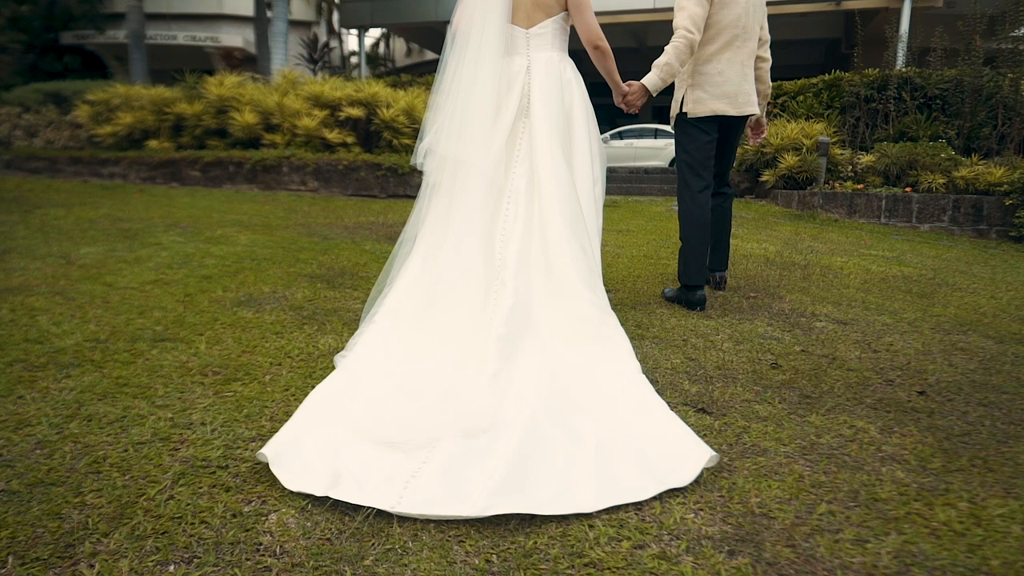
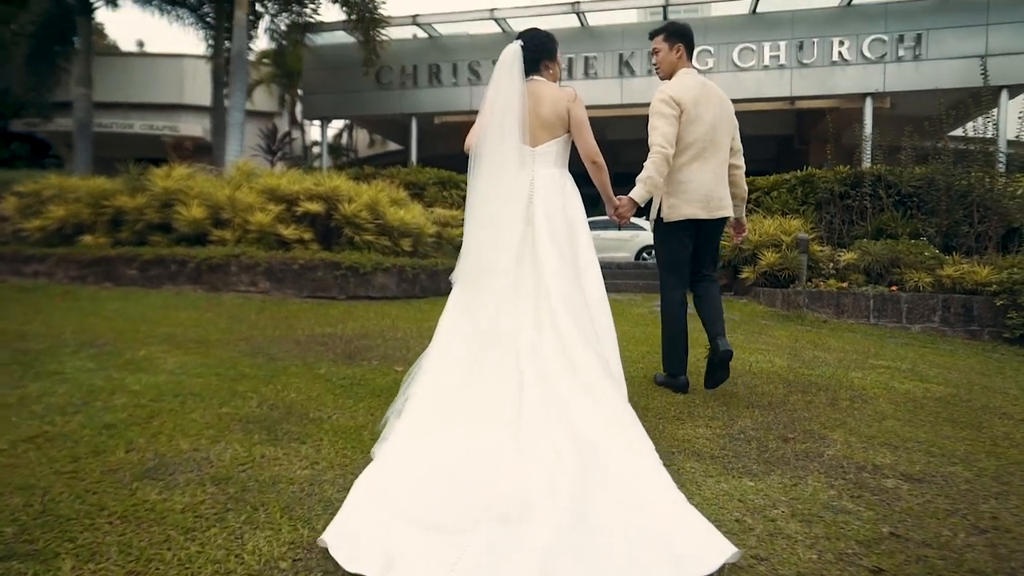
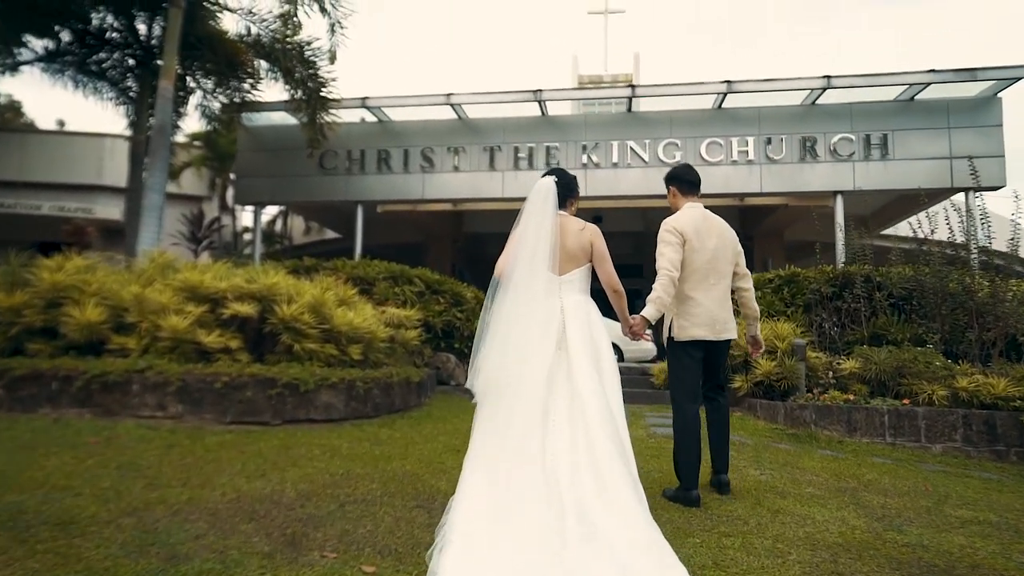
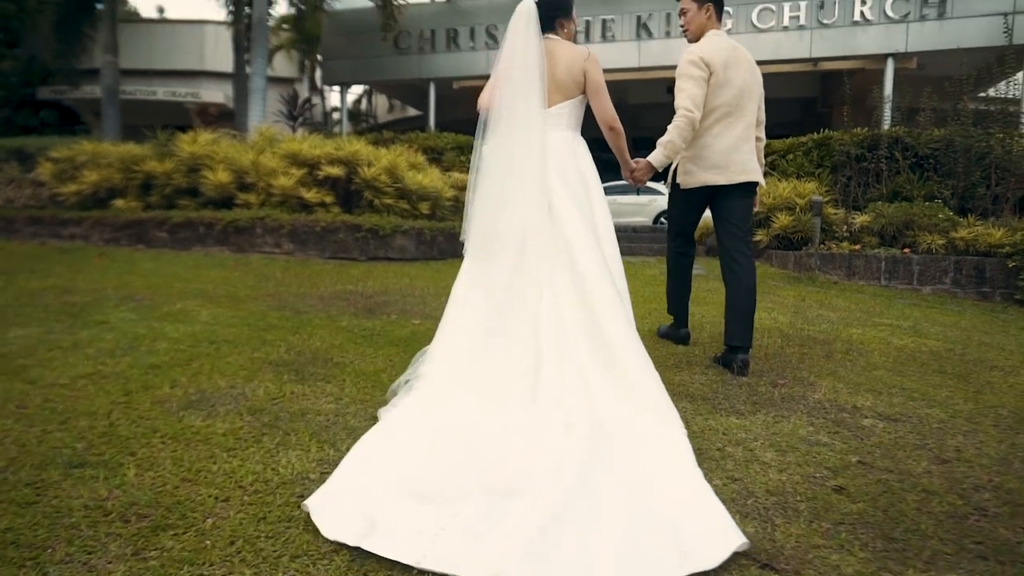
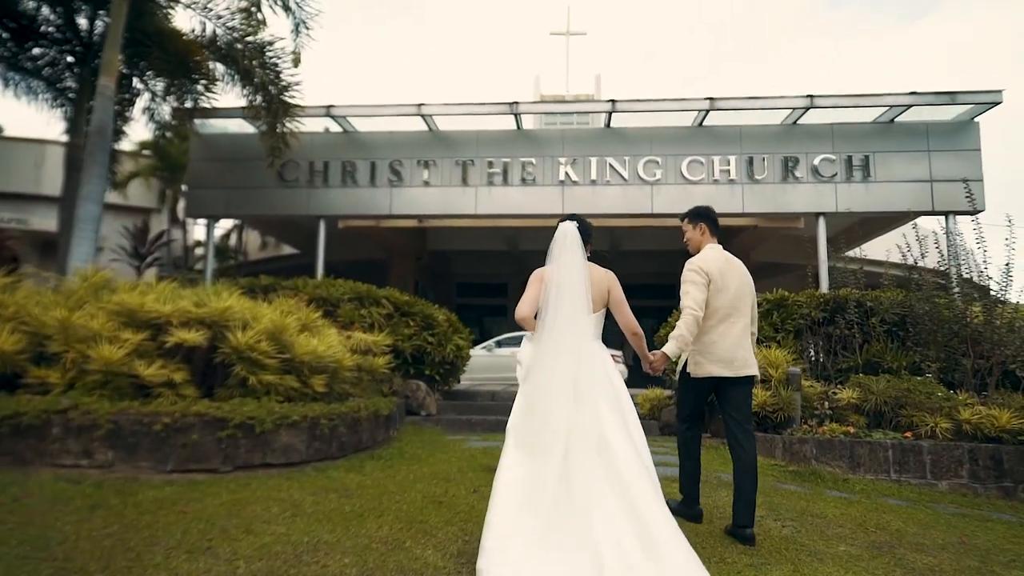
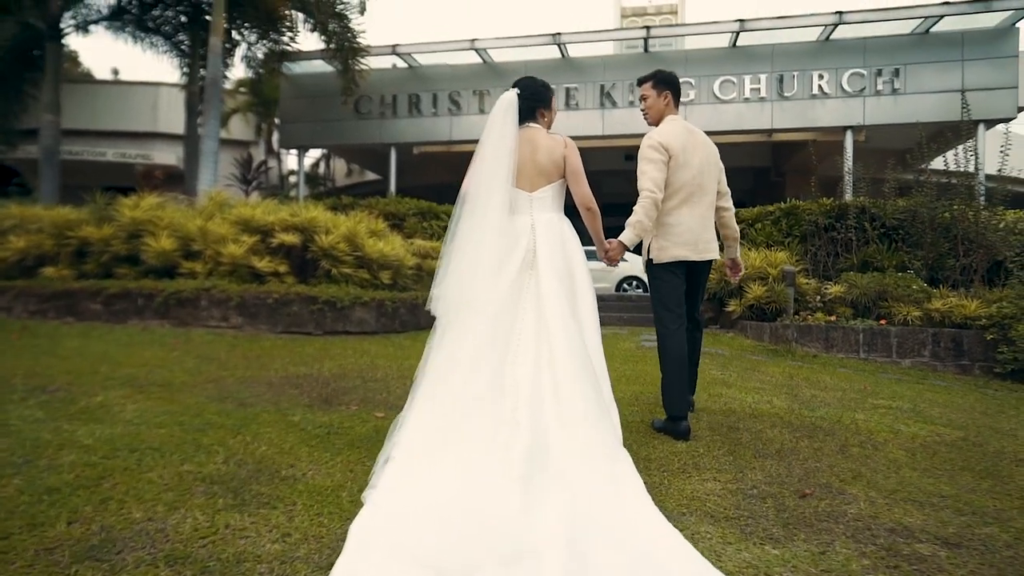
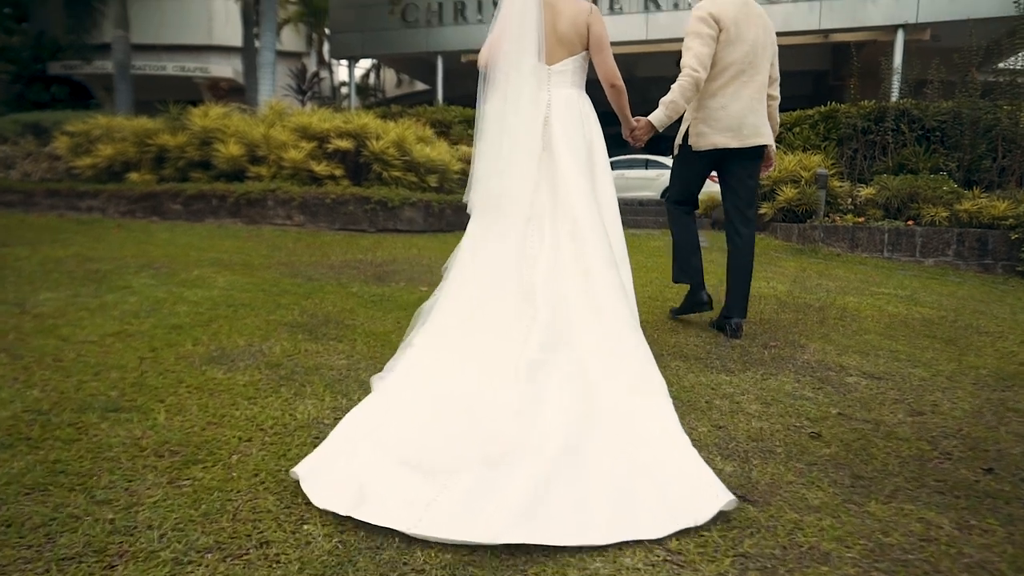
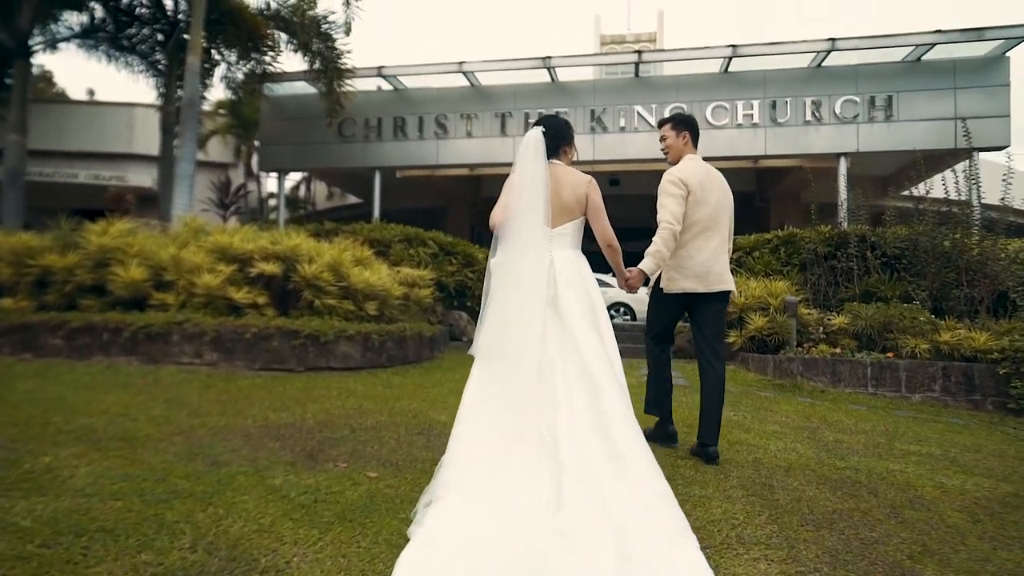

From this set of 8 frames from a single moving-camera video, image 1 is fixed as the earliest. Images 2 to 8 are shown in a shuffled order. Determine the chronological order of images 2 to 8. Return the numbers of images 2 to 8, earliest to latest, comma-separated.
7, 4, 2, 6, 8, 3, 5
